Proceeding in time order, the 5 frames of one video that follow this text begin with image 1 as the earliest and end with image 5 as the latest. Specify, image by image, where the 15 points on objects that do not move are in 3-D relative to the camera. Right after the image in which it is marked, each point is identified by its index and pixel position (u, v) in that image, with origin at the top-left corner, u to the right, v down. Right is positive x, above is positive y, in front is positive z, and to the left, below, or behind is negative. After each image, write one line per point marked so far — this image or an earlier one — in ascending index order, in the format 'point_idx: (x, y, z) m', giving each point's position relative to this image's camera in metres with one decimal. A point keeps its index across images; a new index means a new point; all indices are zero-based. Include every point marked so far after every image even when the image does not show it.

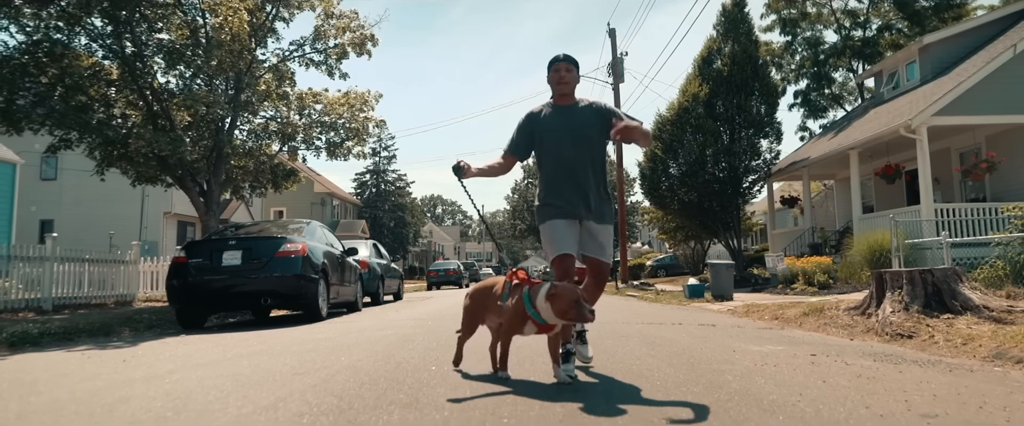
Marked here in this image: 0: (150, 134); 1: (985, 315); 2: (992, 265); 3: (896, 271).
0: (-5.1, +1.1, +10.9) m
1: (+3.8, -0.8, +6.2) m
2: (+7.4, -0.8, +11.8) m
3: (+3.5, -0.5, +6.9) m
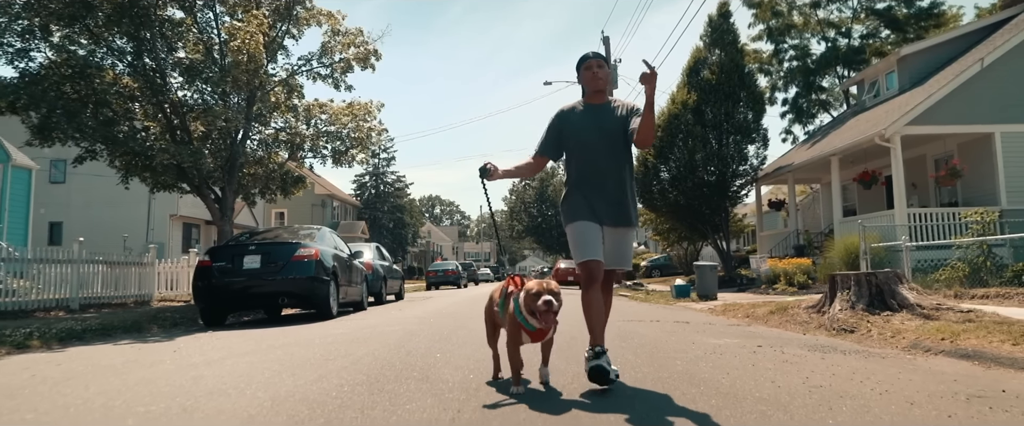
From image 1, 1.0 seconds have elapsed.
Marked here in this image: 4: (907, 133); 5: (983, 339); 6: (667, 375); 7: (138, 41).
0: (-5.2, +1.0, +11.8) m
1: (+3.8, -0.9, +7.1) m
2: (+7.4, -0.9, +12.7) m
3: (+3.4, -0.6, +7.8) m
4: (+8.5, +1.7, +16.5) m
5: (+3.3, -0.9, +5.4) m
6: (+0.8, -0.9, +4.2) m
7: (-5.8, +2.7, +11.9) m
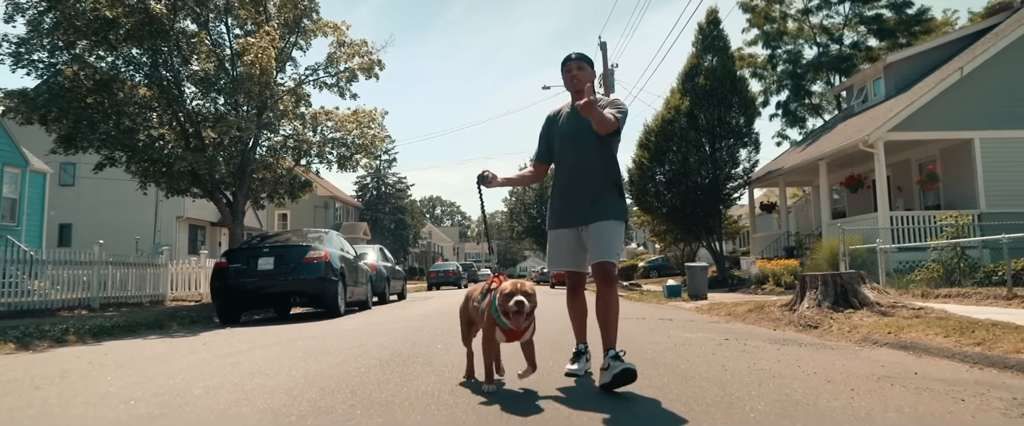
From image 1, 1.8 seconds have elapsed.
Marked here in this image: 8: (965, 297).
0: (-5.2, +0.9, +12.5) m
1: (+3.7, -1.0, +7.8) m
2: (+7.3, -0.9, +13.4) m
3: (+3.3, -0.7, +8.4) m
4: (+8.5, +1.7, +17.2) m
5: (+3.3, -1.0, +6.1) m
6: (+0.8, -0.9, +4.8) m
7: (-5.9, +2.6, +12.6) m
8: (+5.6, -1.0, +9.5) m
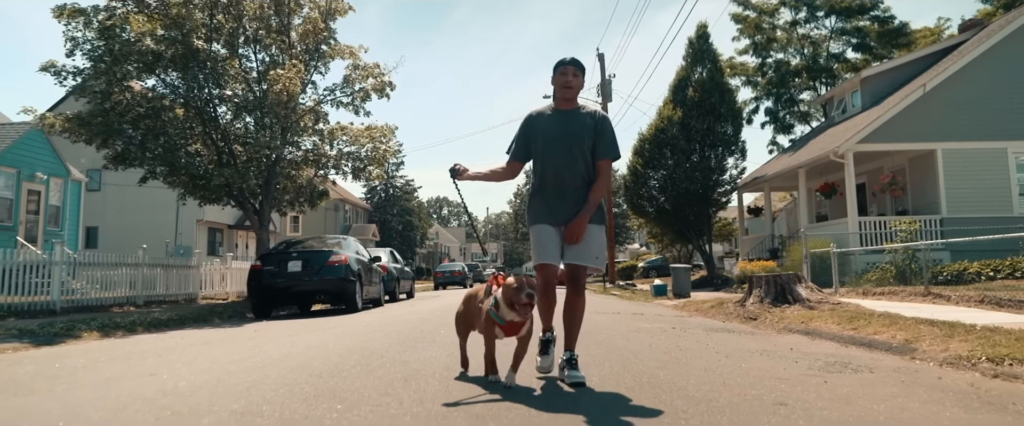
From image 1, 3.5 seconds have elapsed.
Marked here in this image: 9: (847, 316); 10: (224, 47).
0: (-5.3, +0.8, +14.2) m
1: (+3.6, -1.1, +9.4) m
2: (+7.2, -1.1, +14.9) m
3: (+3.2, -0.8, +10.0) m
4: (+8.5, +1.5, +18.7) m
5: (+3.1, -1.1, +7.7) m
6: (+0.7, -1.1, +6.5) m
7: (-6.0, +2.5, +14.3) m
8: (+5.5, -1.2, +11.1) m
9: (+3.4, -1.0, +7.7) m
10: (-5.6, +3.2, +14.9) m
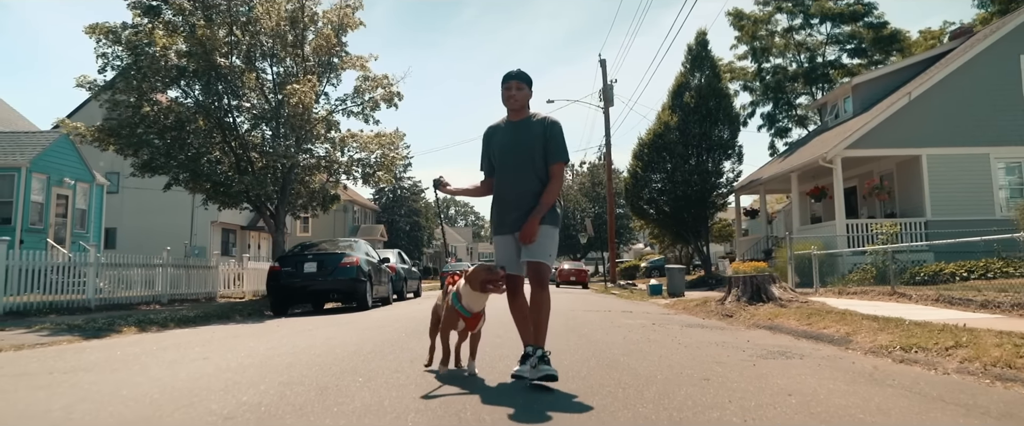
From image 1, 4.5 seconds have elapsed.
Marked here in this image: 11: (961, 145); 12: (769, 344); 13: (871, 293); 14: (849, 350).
0: (-5.3, +0.7, +15.1) m
1: (+3.6, -1.2, +10.3) m
2: (+7.3, -1.1, +15.8) m
3: (+3.2, -0.9, +10.9) m
4: (+8.5, +1.4, +19.5) m
5: (+3.1, -1.2, +8.6) m
6: (+0.6, -1.2, +7.4) m
7: (-5.9, +2.4, +15.2) m
8: (+5.5, -1.3, +11.9) m
9: (+3.3, -1.1, +8.6) m
10: (-5.6, +3.1, +15.9) m
11: (+11.5, +1.8, +19.7) m
12: (+2.2, -1.1, +6.5) m
13: (+5.7, -1.2, +12.1) m
14: (+2.6, -1.1, +6.0) m
